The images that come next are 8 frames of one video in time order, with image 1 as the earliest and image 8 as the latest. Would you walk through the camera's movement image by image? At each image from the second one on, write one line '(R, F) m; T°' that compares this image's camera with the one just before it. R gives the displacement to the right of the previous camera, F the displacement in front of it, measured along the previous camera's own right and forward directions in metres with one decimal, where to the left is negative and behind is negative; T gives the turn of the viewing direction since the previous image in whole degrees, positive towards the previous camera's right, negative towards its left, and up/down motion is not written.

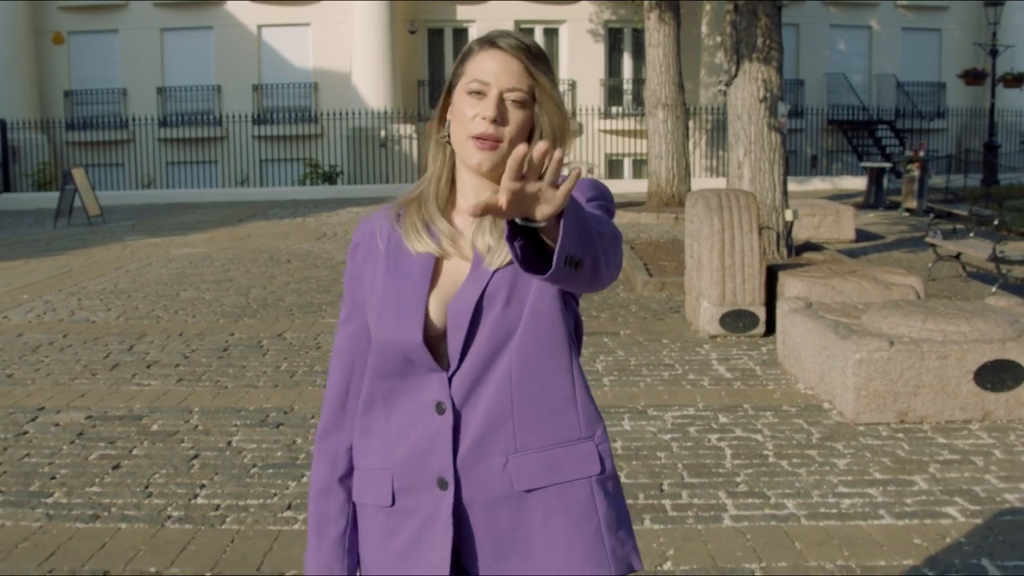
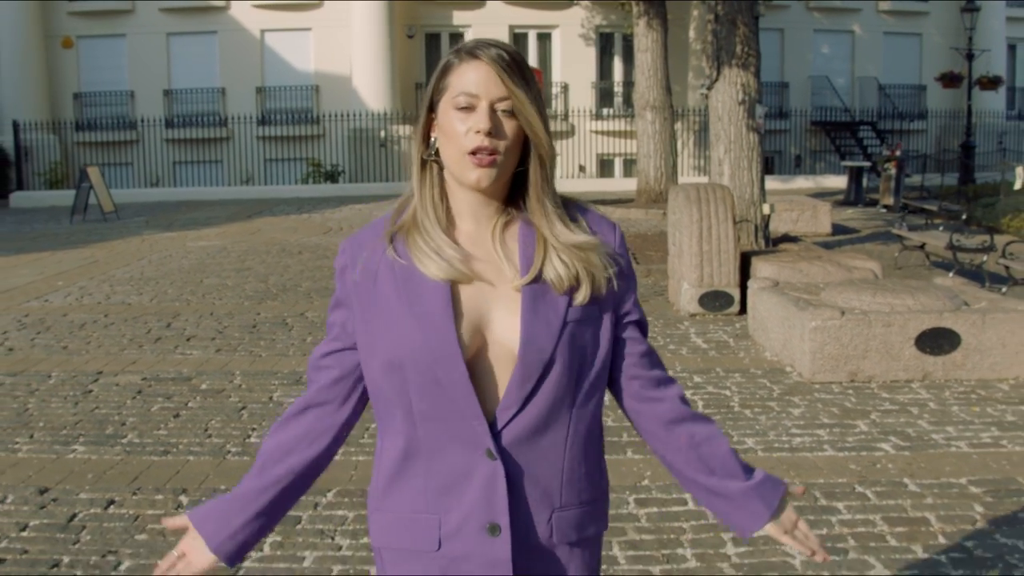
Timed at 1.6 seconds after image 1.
(0.0, -1.0) m; 0°
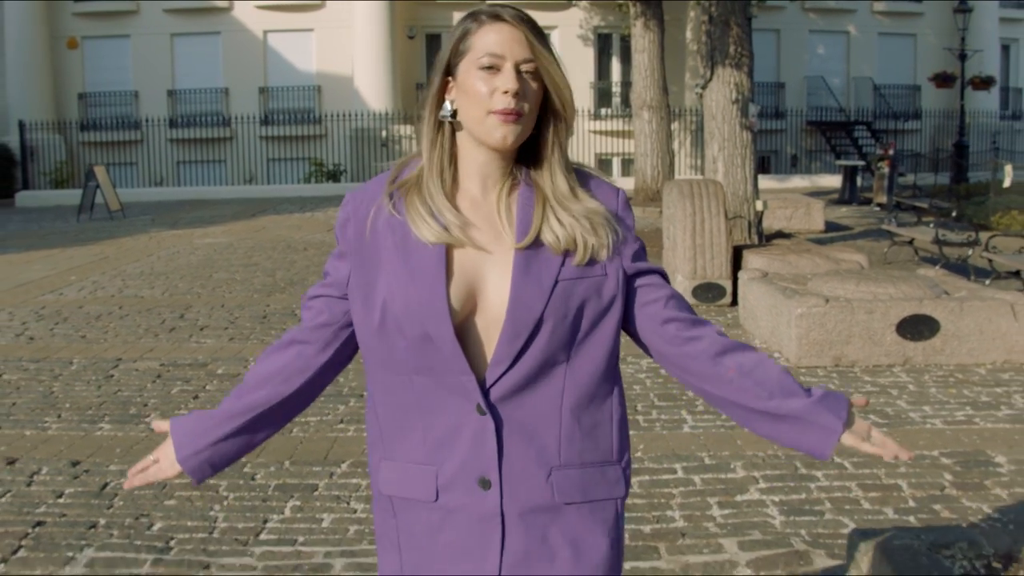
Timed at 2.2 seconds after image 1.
(0.0, -0.4) m; 0°
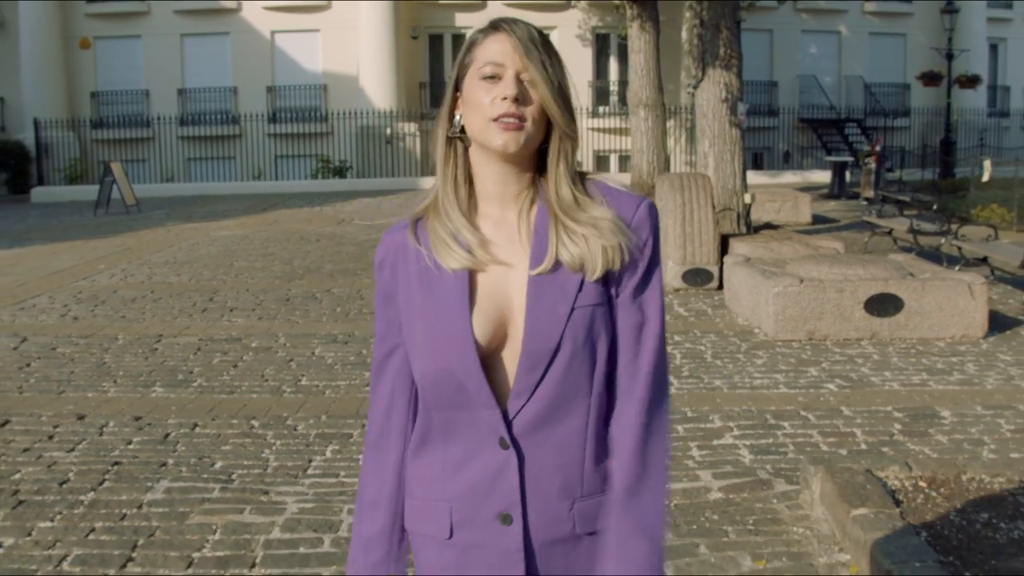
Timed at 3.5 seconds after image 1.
(0.0, -0.9) m; 0°
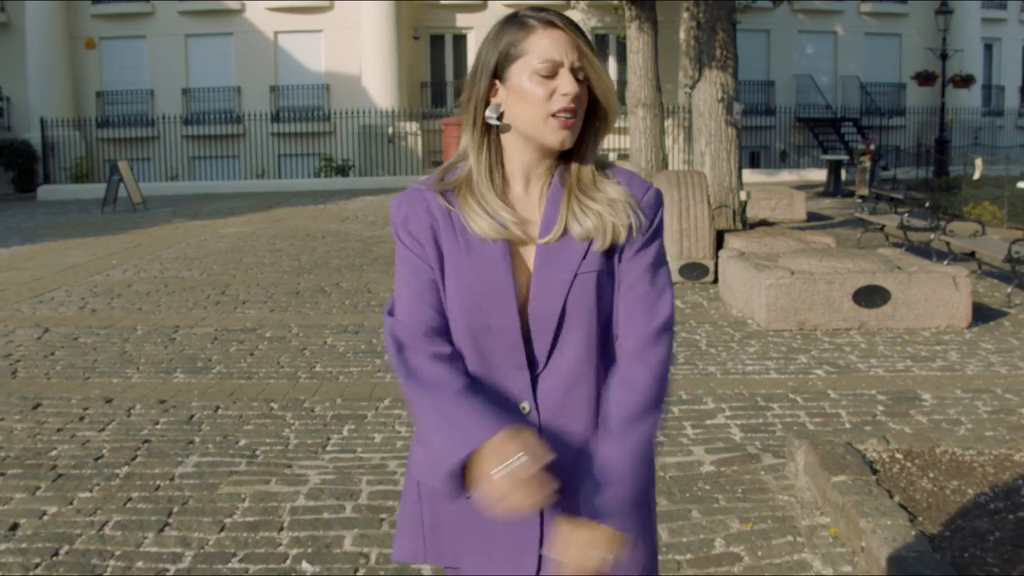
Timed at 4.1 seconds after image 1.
(0.0, -0.4) m; 0°
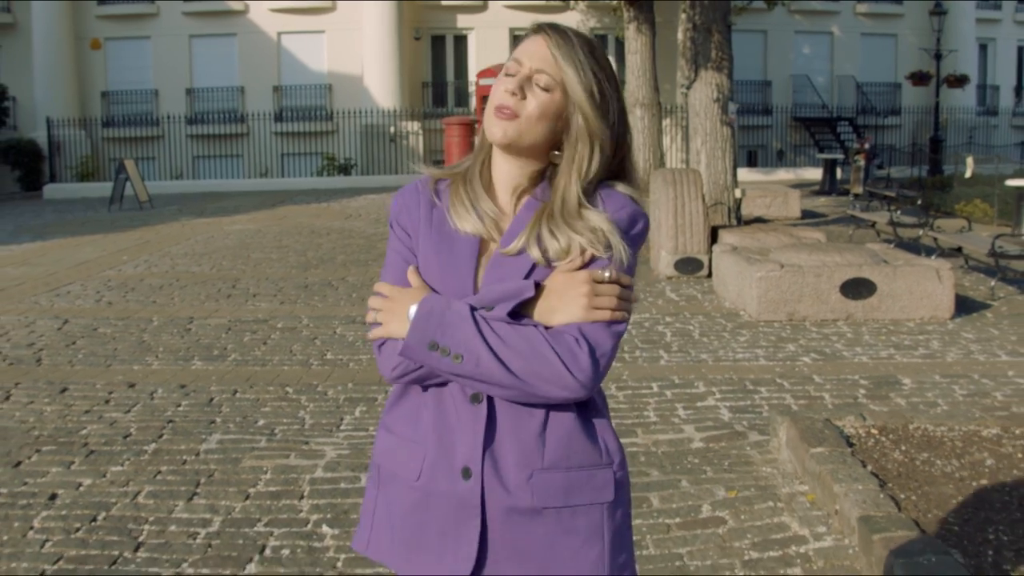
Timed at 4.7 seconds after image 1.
(0.0, -0.4) m; 0°
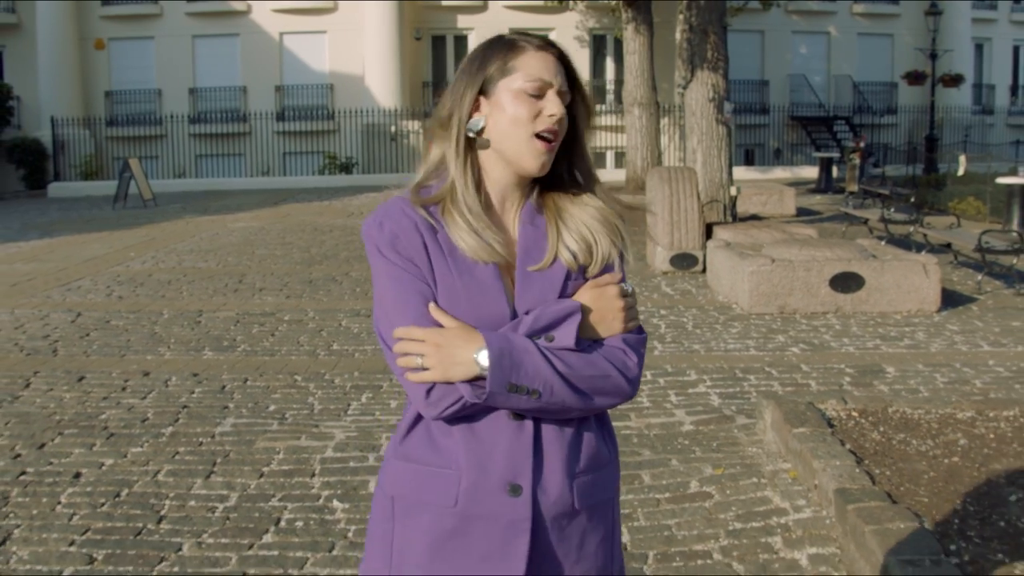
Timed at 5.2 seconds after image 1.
(0.0, -0.3) m; 0°
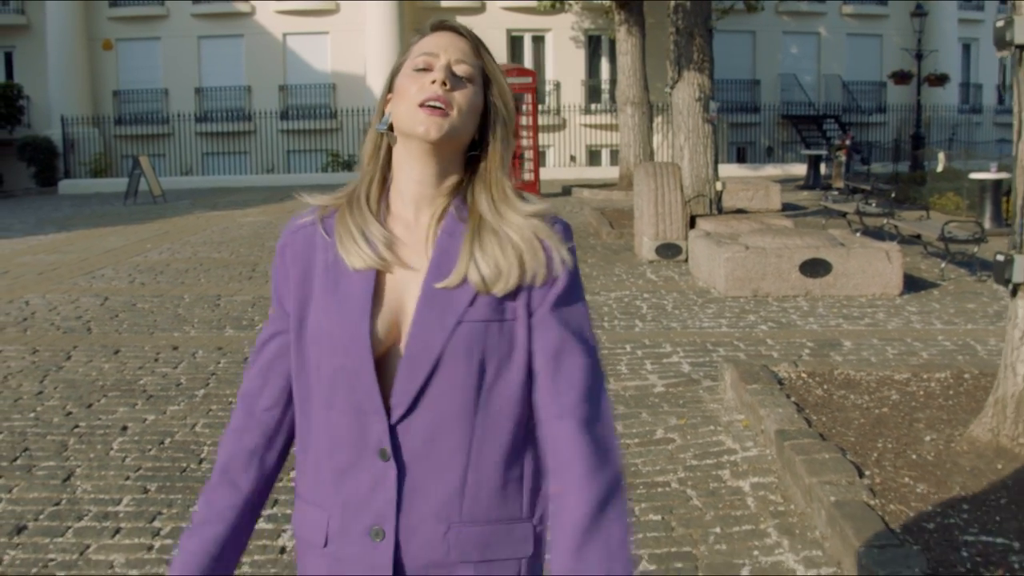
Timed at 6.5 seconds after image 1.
(0.0, -0.8) m; 0°
